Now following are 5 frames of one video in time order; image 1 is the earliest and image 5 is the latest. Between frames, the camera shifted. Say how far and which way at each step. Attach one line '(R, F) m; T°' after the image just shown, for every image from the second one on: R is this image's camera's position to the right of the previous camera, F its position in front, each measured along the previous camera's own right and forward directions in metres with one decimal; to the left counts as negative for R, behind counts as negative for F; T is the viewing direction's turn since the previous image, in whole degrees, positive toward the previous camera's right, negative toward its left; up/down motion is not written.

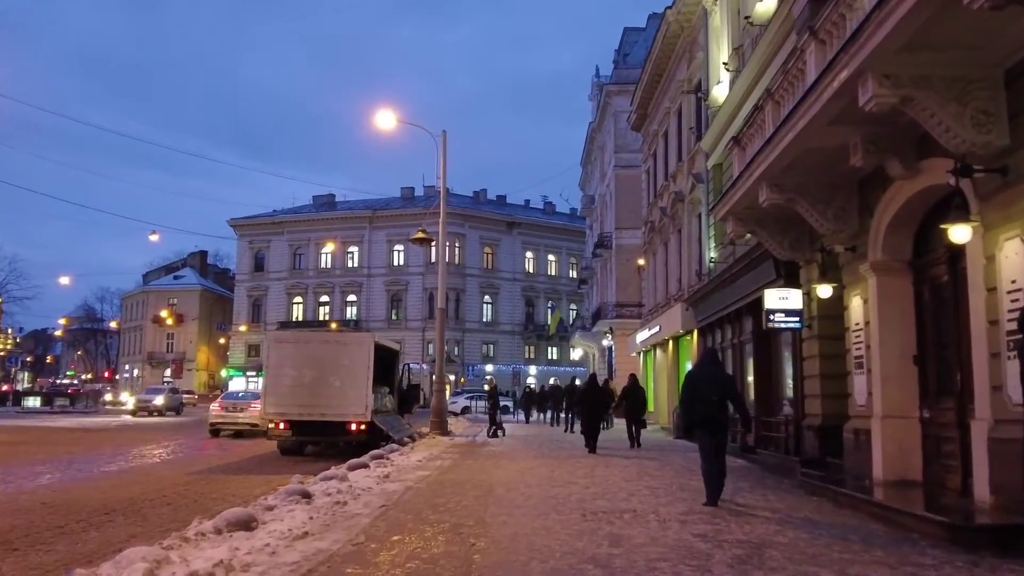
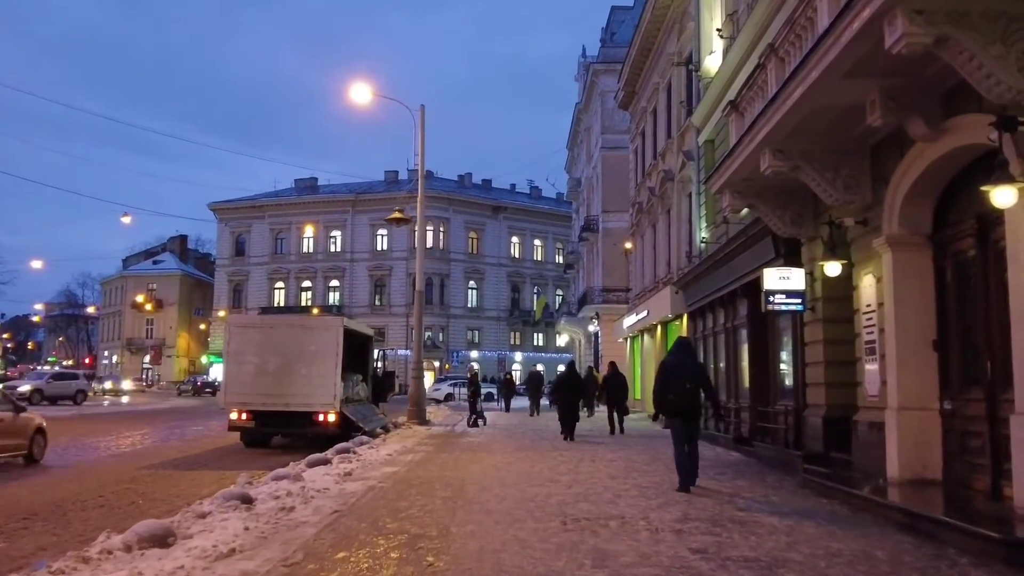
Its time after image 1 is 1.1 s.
(+0.2, +1.3) m; +1°
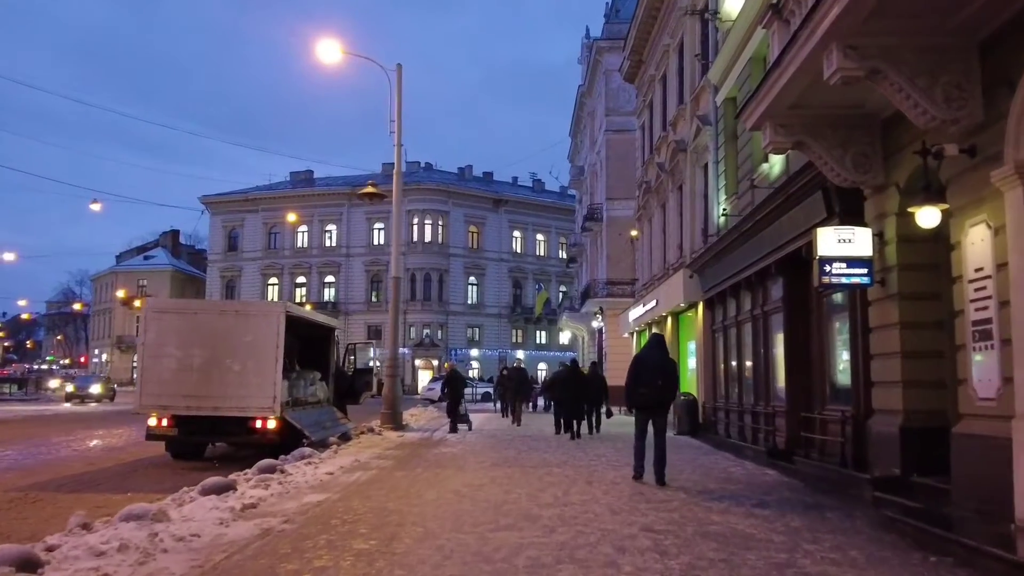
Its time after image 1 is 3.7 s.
(+0.4, +3.3) m; 0°
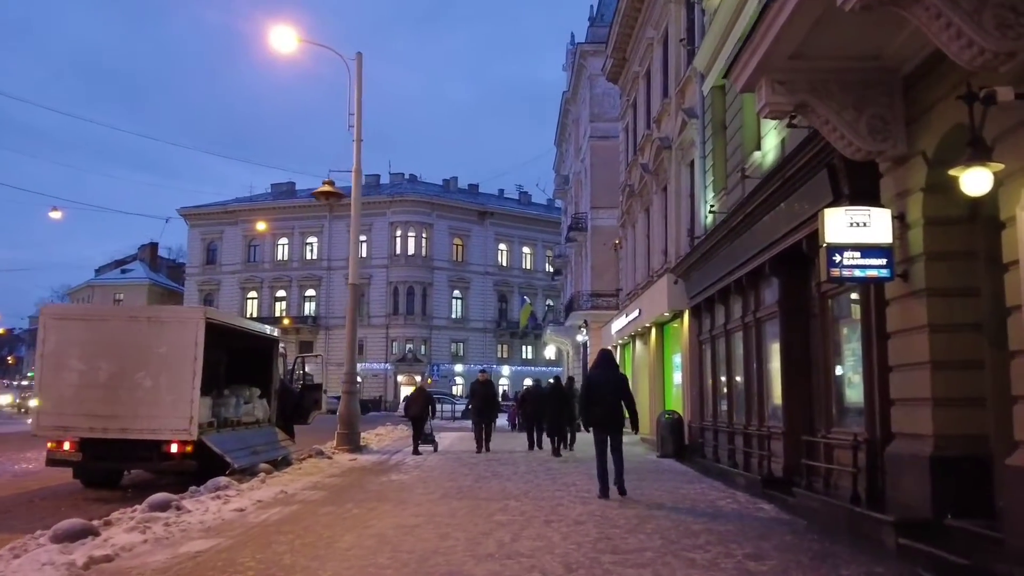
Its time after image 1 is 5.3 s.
(+0.5, +1.9) m; +1°
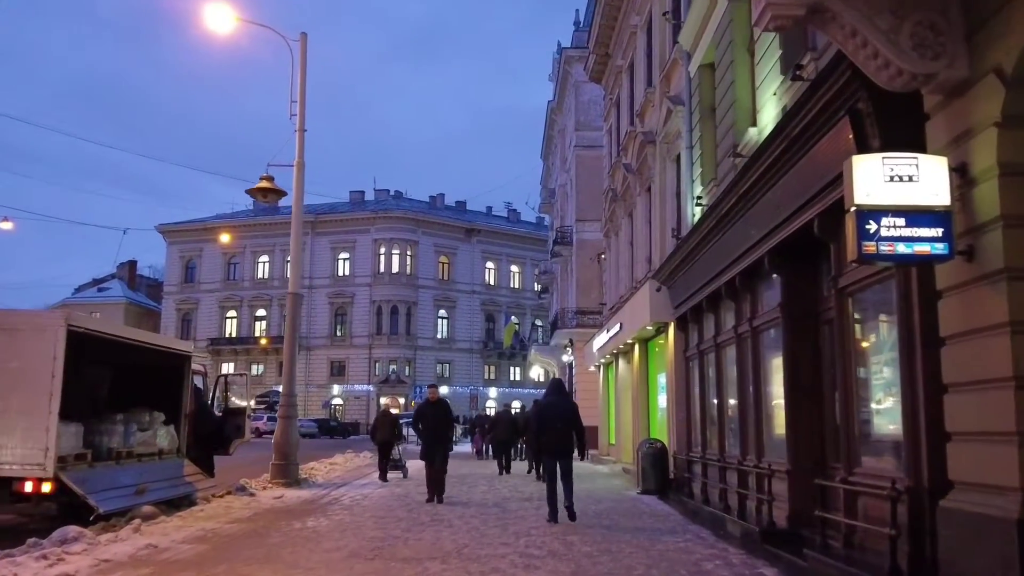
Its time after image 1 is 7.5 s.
(+0.6, +2.4) m; 0°
